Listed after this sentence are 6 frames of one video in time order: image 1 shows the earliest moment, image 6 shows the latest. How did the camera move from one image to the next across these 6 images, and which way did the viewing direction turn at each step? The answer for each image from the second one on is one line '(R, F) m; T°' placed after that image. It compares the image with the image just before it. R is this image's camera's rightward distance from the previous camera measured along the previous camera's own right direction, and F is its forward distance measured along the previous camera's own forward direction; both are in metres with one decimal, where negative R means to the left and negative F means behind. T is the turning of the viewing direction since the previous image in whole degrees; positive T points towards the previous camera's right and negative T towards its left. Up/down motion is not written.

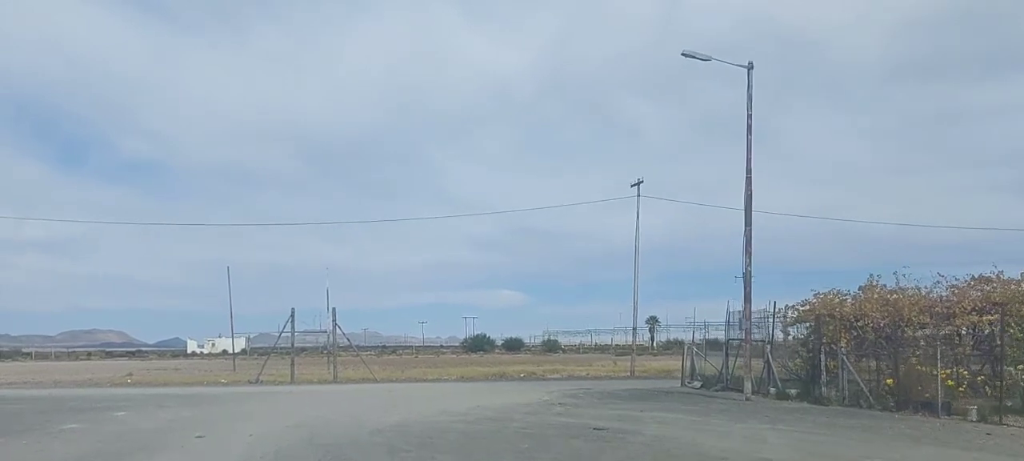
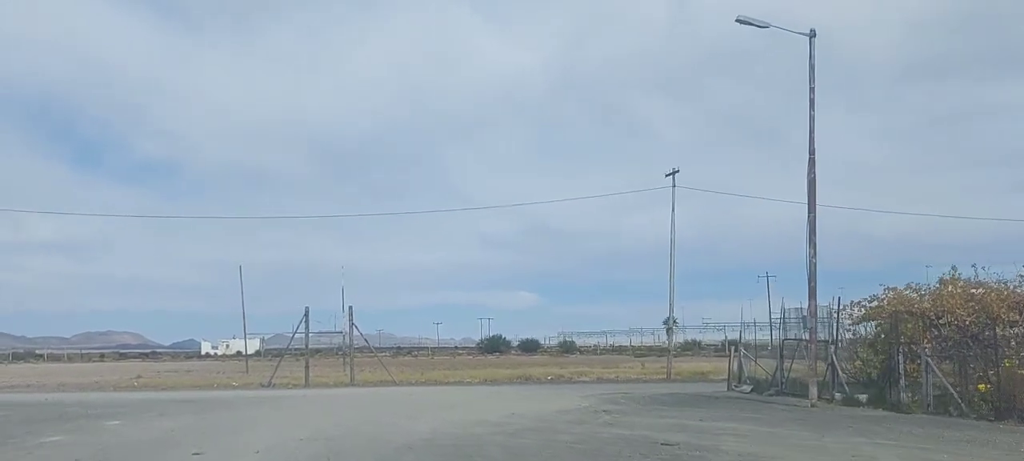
(-0.5, +2.8) m; -1°
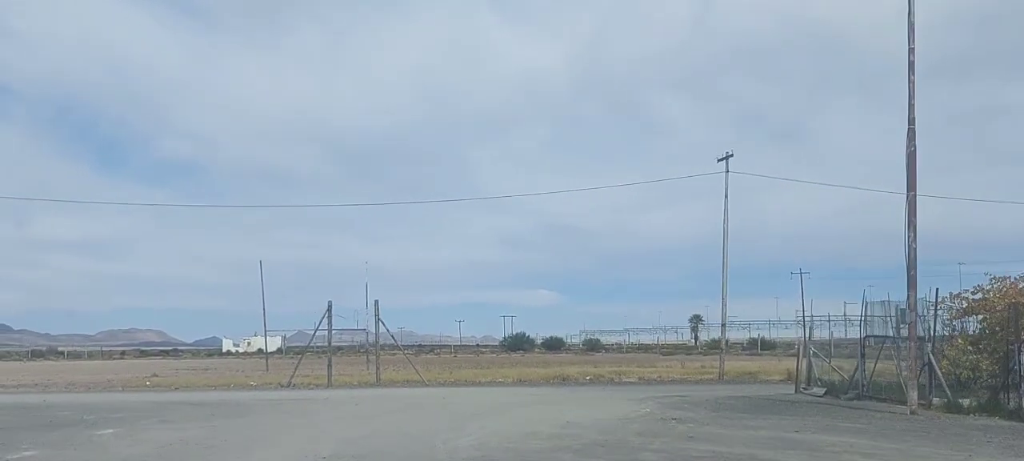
(-0.5, +3.3) m; -1°
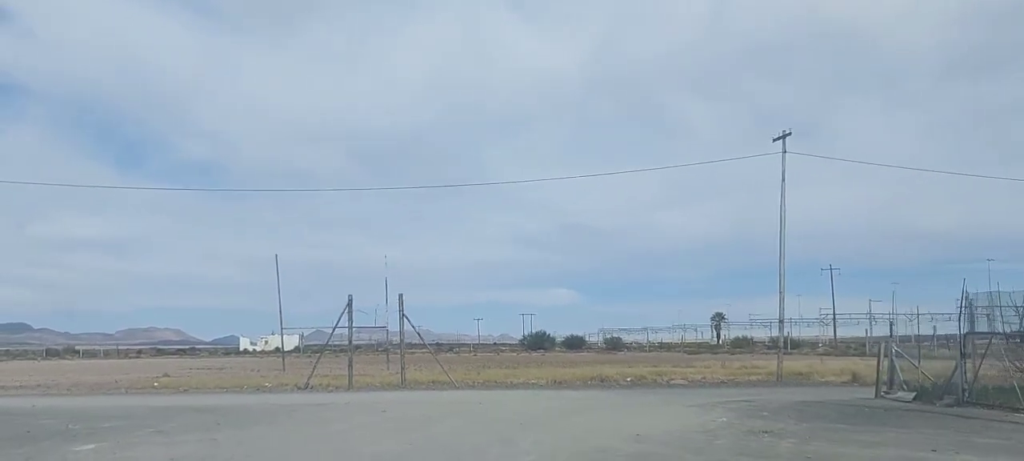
(-0.6, +3.4) m; -1°
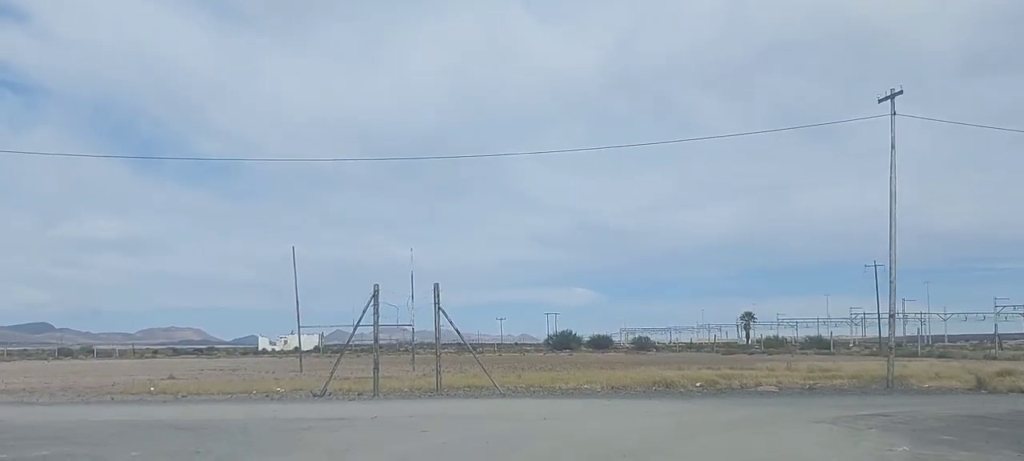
(-0.8, +5.9) m; -1°
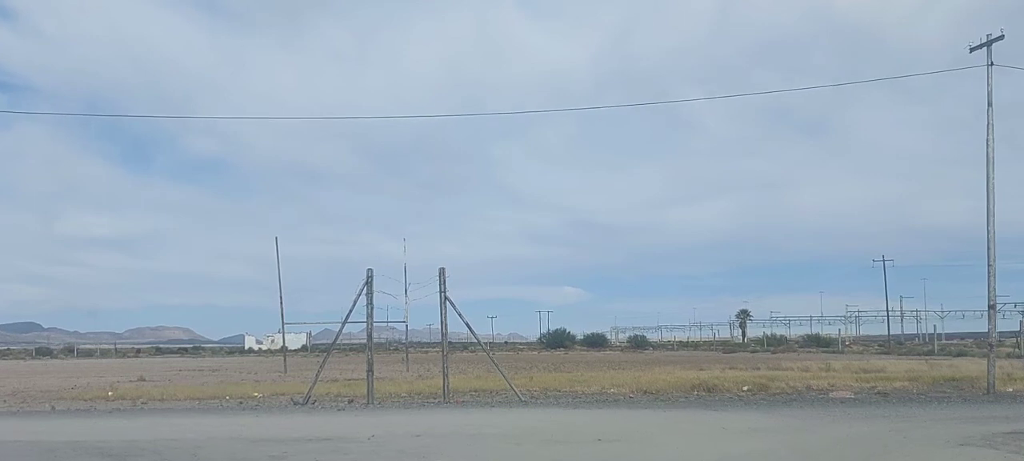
(-0.7, +5.3) m; 0°
